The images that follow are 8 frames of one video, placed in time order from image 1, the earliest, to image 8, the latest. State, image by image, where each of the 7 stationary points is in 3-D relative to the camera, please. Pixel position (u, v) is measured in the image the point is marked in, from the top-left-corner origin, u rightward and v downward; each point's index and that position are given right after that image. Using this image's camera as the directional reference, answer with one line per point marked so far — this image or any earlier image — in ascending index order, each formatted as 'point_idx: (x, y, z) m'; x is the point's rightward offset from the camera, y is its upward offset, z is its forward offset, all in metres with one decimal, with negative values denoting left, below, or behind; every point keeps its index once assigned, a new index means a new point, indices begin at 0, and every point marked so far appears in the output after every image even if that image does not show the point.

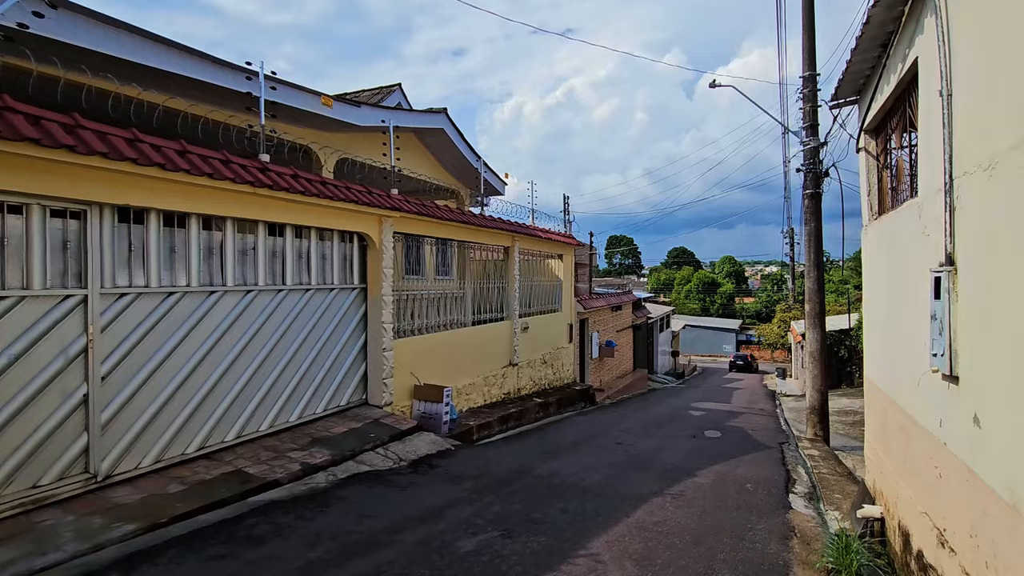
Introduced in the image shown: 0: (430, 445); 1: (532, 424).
0: (-0.9, -1.8, +6.1) m
1: (+0.3, -2.4, +9.1) m
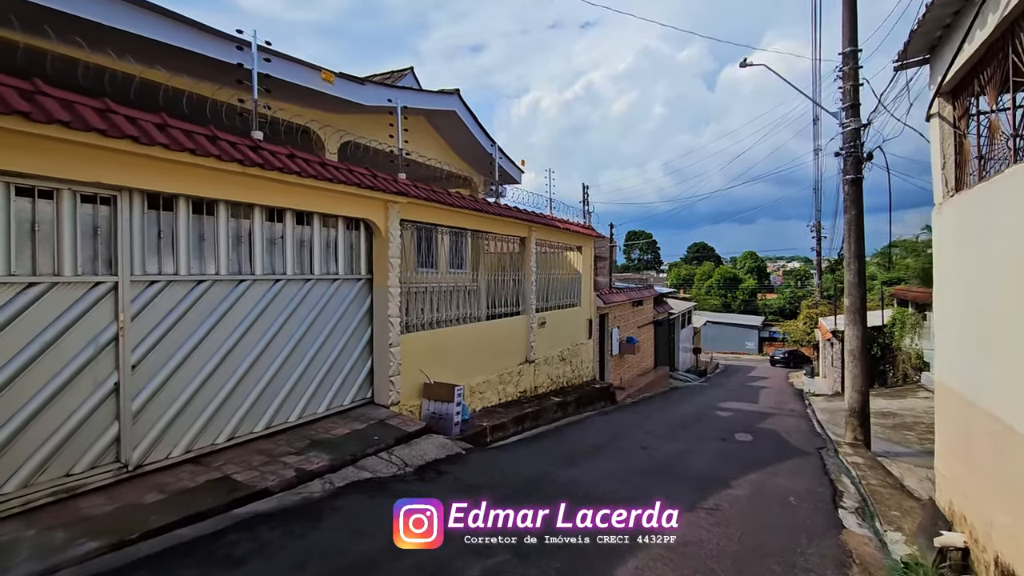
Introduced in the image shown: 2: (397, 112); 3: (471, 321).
0: (-0.8, -1.7, +5.6) m
1: (+0.6, -2.2, +8.6) m
2: (-1.5, +2.2, +6.7) m
3: (-0.6, -0.5, +8.2) m
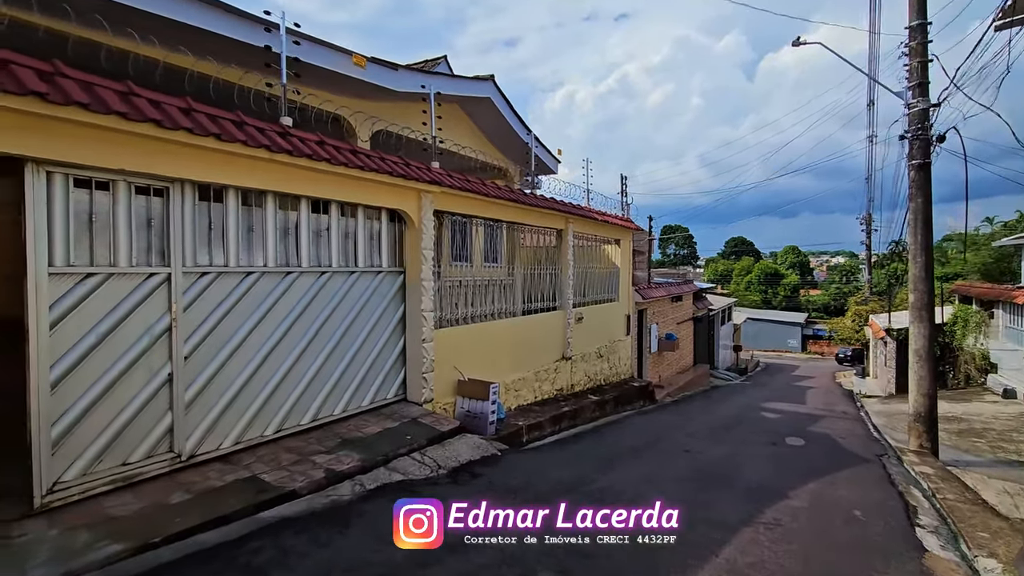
0: (-0.4, -1.7, +5.4) m
1: (+1.2, -2.1, +8.2) m
2: (-1.0, +2.3, +6.4) m
3: (-0.1, -0.4, +7.9) m
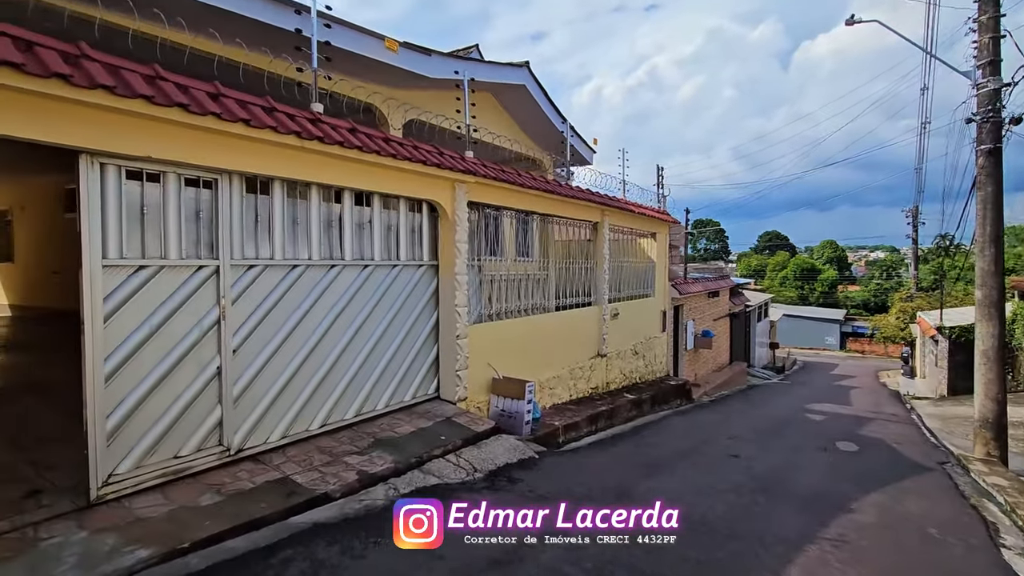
0: (0.0, -1.6, +5.1) m
1: (+1.7, -2.1, +7.9) m
2: (-0.6, +2.4, +6.2) m
3: (+0.4, -0.3, +7.6) m
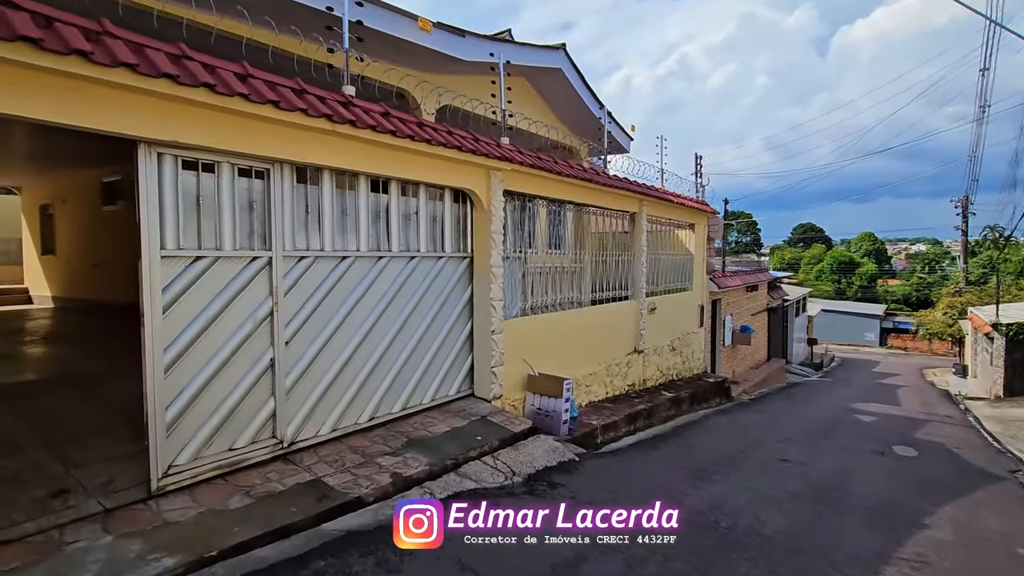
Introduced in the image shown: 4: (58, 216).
0: (+0.3, -1.5, +4.8) m
1: (+2.2, -2.0, +7.6) m
2: (-0.1, +2.5, +5.9) m
3: (+0.9, -0.3, +7.3) m
4: (-9.4, +1.5, +10.9) m
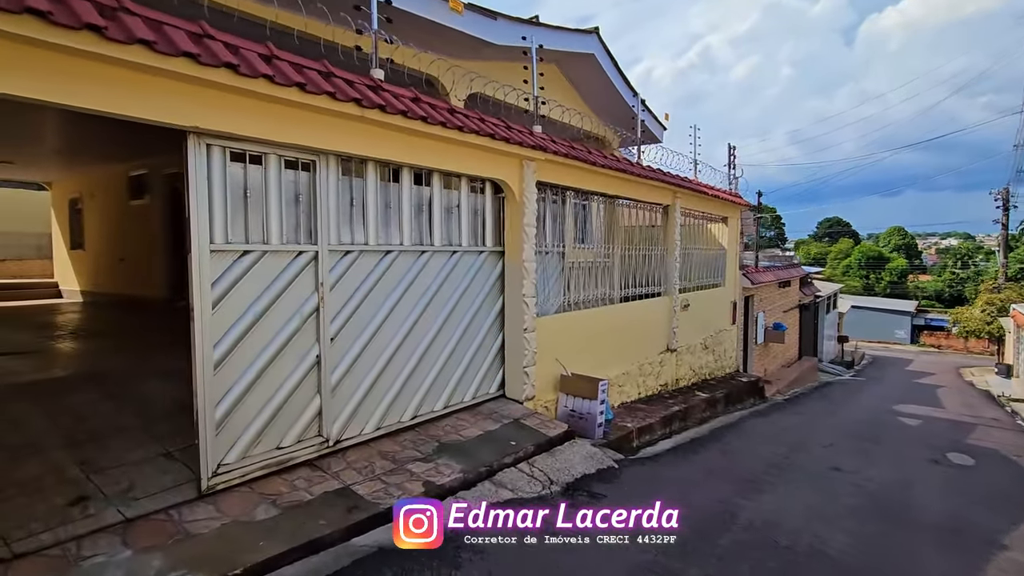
0: (+0.7, -1.5, +4.6) m
1: (+2.6, -1.9, +7.2) m
2: (+0.2, +2.5, +5.6) m
3: (+1.3, -0.2, +7.0) m
4: (-8.9, +1.6, +10.9) m
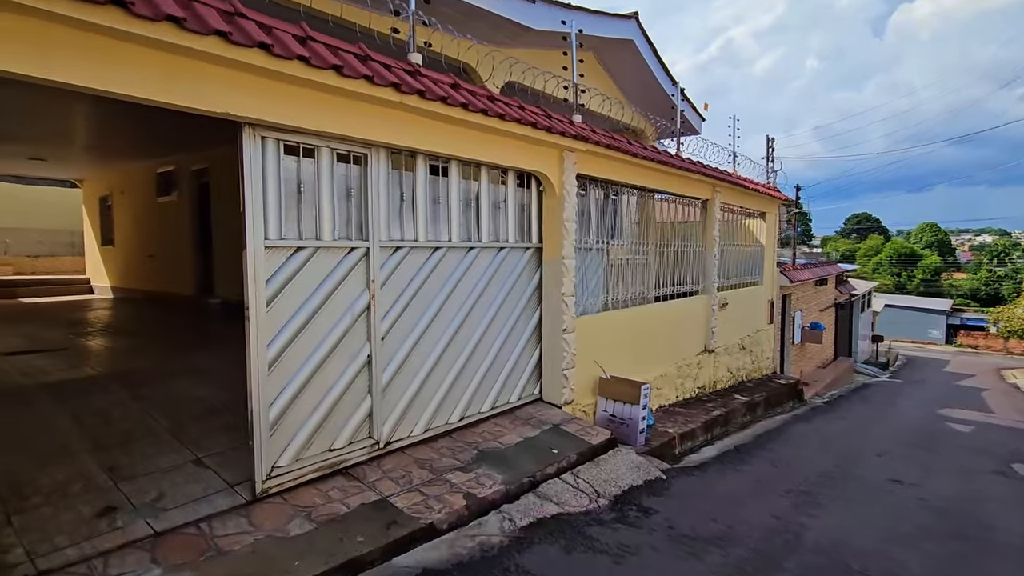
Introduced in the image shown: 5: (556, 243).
0: (+1.0, -1.5, +4.3) m
1: (+3.0, -1.9, +6.9) m
2: (+0.6, +2.5, +5.3) m
3: (+1.7, -0.2, +6.7) m
4: (-8.3, +1.7, +11.0) m
5: (+0.4, +0.4, +4.9) m
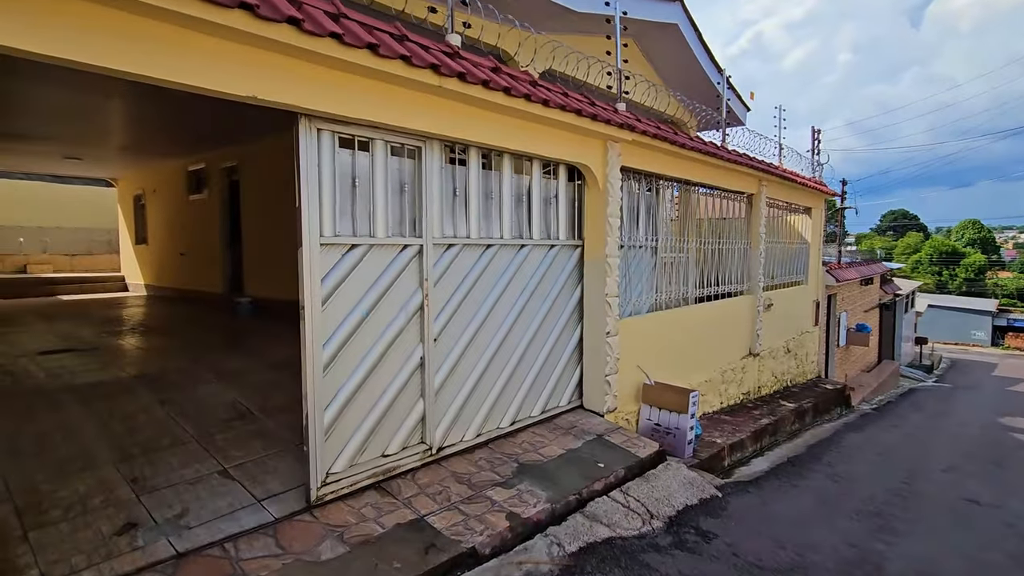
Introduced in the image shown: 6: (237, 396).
0: (+1.3, -1.5, +4.0) m
1: (+3.5, -1.9, +6.5) m
2: (+1.0, +2.5, +5.0) m
3: (+2.2, -0.2, +6.3) m
4: (-7.7, +1.7, +11.1) m
5: (+0.8, +0.4, +4.6) m
6: (-2.4, -0.9, +4.6) m
